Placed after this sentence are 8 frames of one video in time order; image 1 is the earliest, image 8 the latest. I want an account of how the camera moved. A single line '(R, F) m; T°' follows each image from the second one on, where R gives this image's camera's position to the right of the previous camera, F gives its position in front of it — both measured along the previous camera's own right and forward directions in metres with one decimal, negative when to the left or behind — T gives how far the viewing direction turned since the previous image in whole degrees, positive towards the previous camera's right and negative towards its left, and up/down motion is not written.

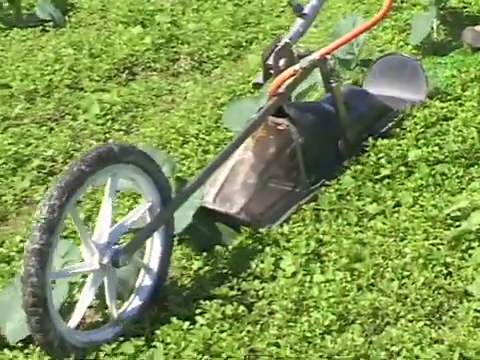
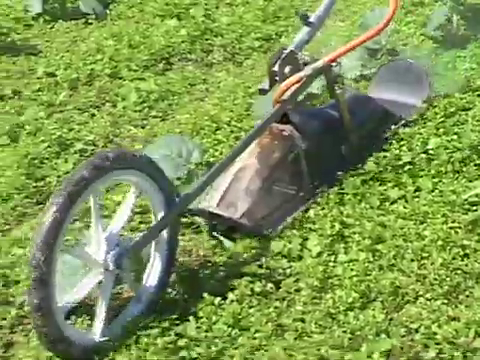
(0.0, -0.2) m; -1°
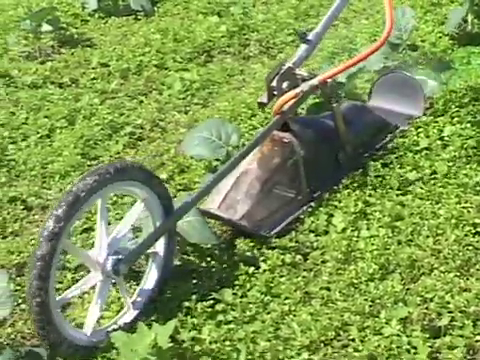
(0.0, -0.3) m; -1°
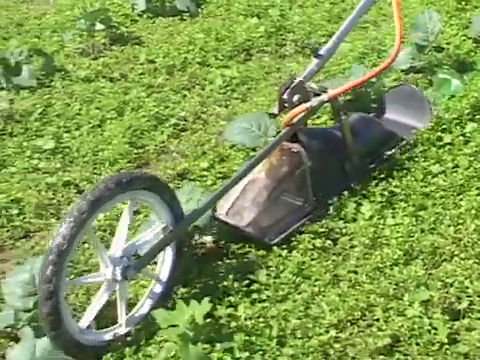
(0.0, -0.3) m; -1°
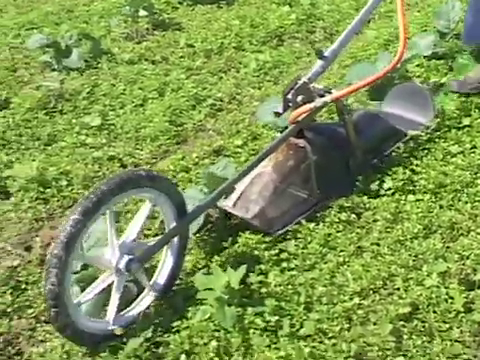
(0.0, -0.3) m; -1°
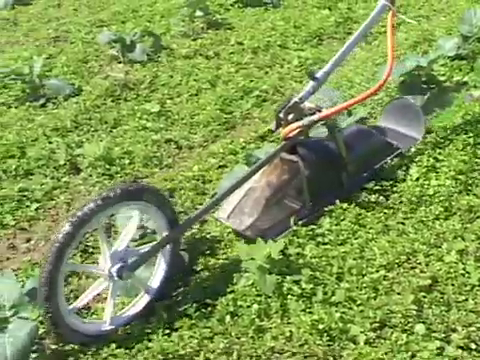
(0.0, -0.5) m; -1°
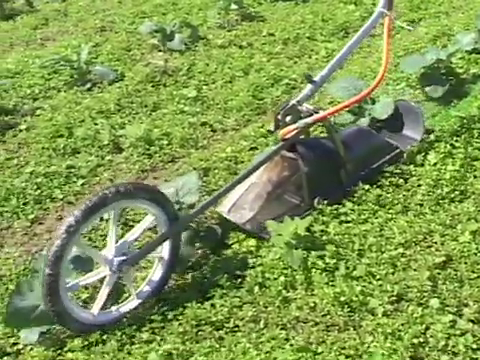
(0.0, -0.3) m; -1°
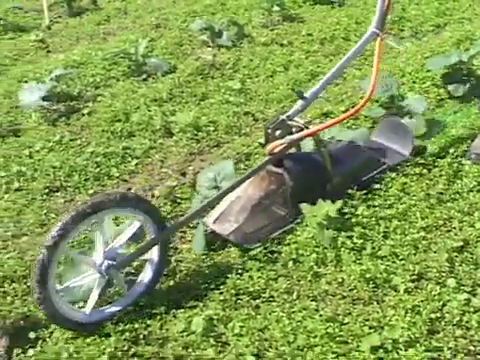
(0.0, -0.5) m; -1°
